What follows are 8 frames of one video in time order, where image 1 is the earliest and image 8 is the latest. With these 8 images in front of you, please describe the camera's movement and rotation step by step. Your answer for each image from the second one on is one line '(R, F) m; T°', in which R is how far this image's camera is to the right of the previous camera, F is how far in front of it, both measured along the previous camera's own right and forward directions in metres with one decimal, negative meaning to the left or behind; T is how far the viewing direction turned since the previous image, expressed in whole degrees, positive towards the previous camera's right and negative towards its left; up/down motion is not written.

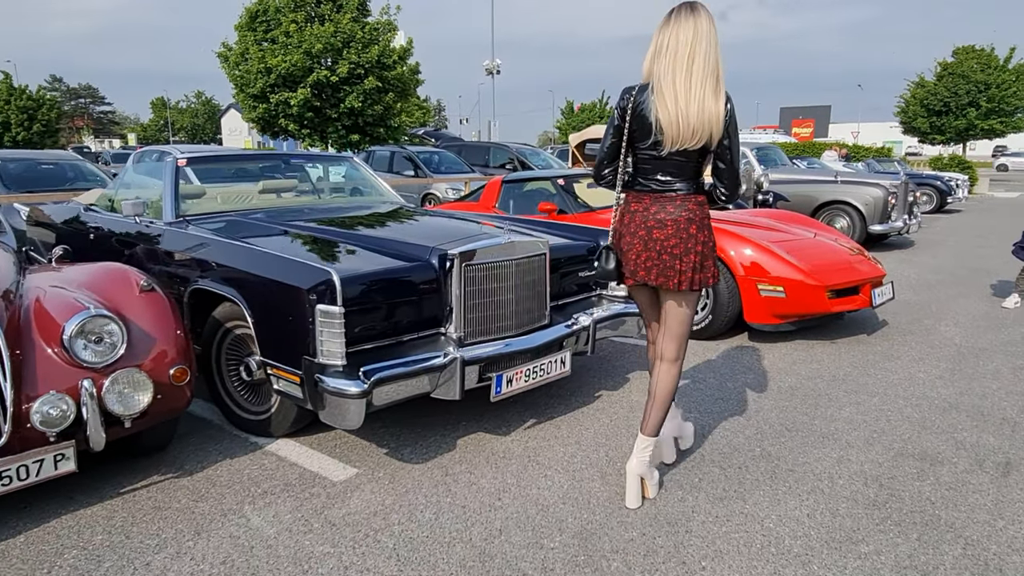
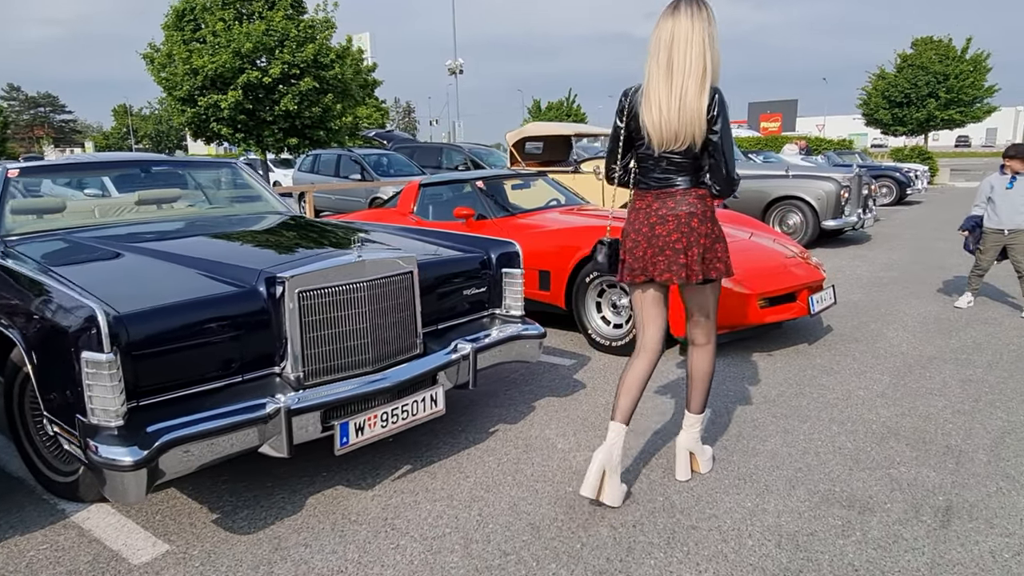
(+0.5, +0.5) m; +2°
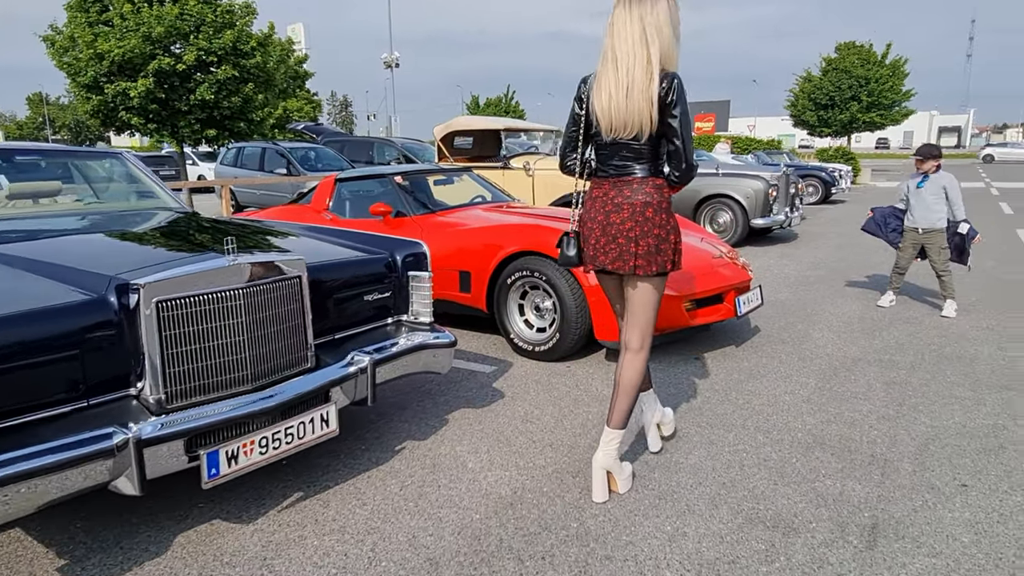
(+0.2, +0.3) m; +5°
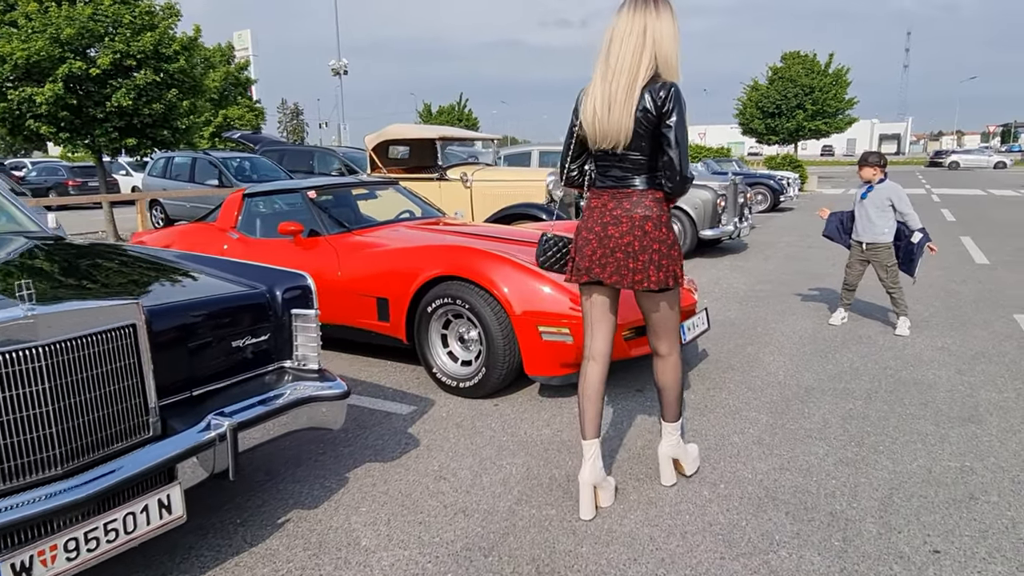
(+0.2, +0.5) m; +4°
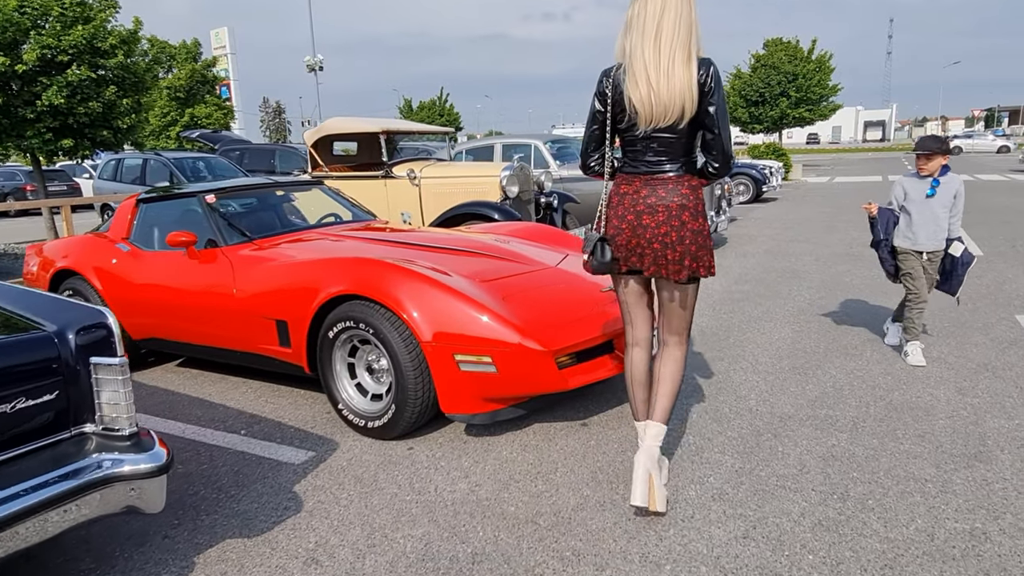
(+0.4, +0.7) m; +1°
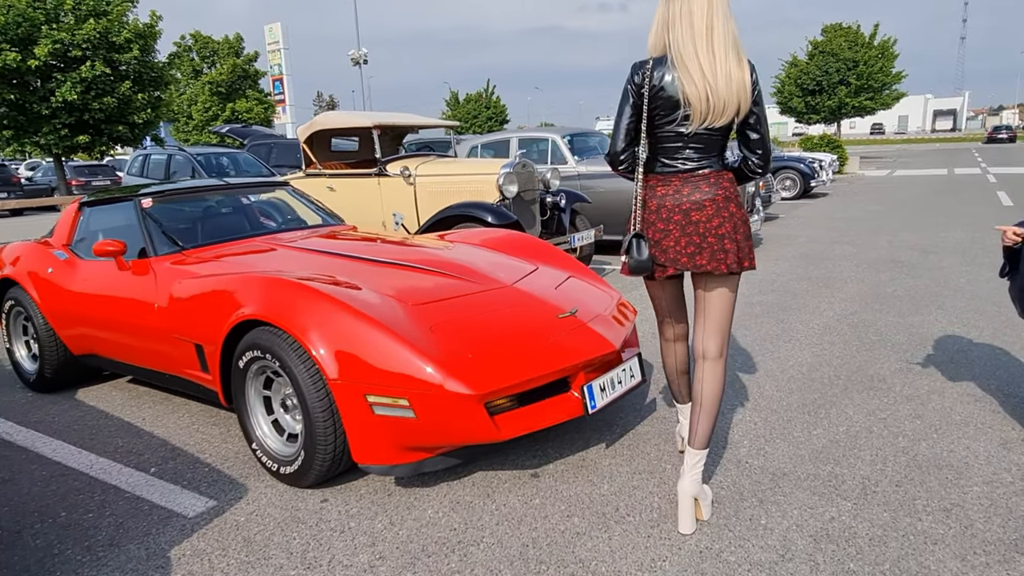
(+0.5, +0.6) m; -4°
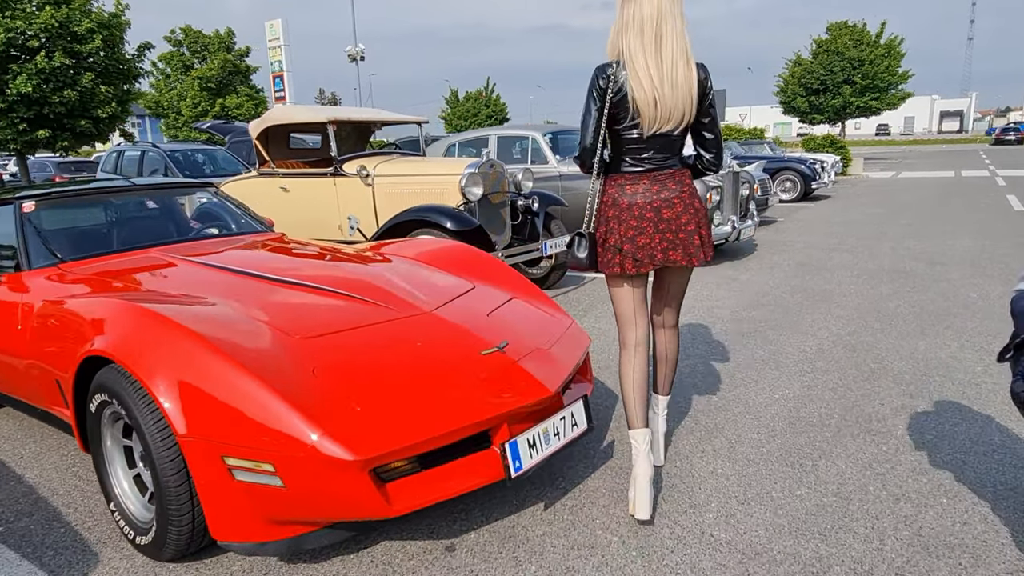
(+0.3, +0.6) m; 0°
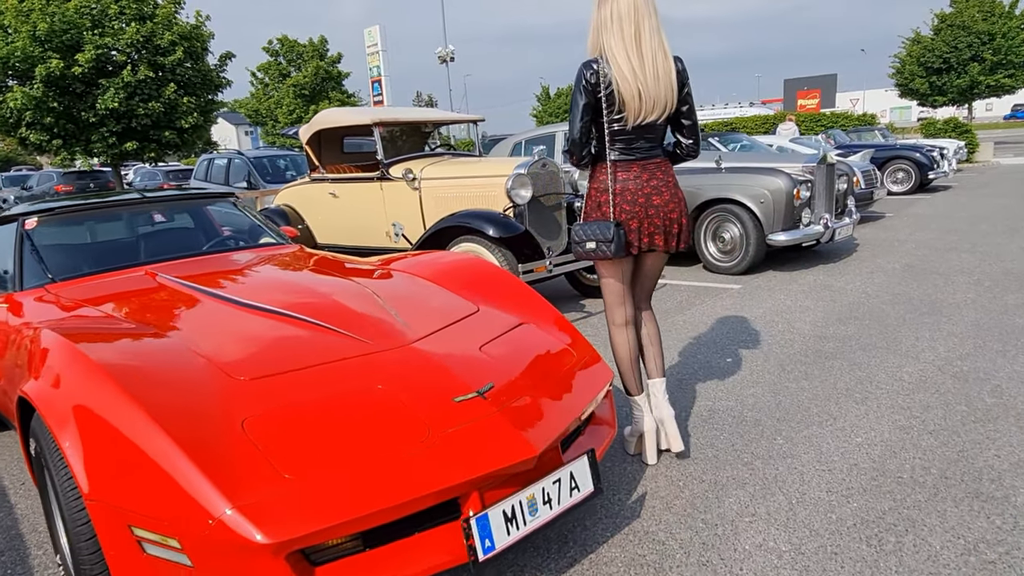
(+0.3, +0.5) m; -8°
